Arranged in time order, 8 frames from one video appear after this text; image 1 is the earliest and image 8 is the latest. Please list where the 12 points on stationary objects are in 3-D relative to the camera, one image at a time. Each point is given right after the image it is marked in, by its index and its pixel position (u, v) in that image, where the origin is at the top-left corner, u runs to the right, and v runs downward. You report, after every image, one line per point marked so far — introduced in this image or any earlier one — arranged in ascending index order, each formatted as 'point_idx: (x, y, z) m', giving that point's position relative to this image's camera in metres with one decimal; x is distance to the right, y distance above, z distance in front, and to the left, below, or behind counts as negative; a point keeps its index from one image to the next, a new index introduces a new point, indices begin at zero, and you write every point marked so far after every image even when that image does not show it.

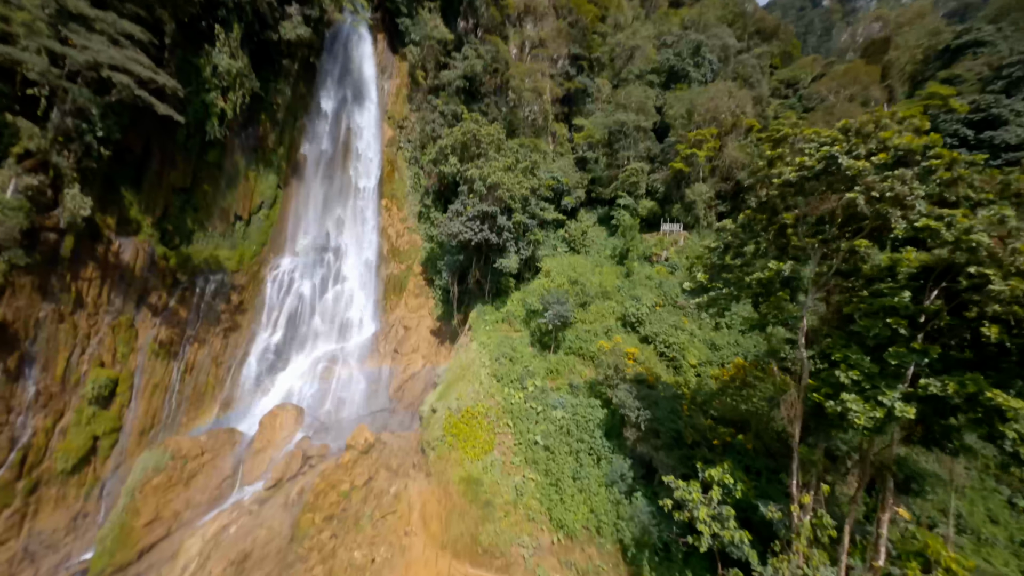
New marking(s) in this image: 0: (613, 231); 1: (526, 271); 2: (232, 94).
0: (+4.9, +2.7, +16.6) m
1: (+0.6, +0.7, +13.8) m
2: (-10.2, +7.1, +12.7) m
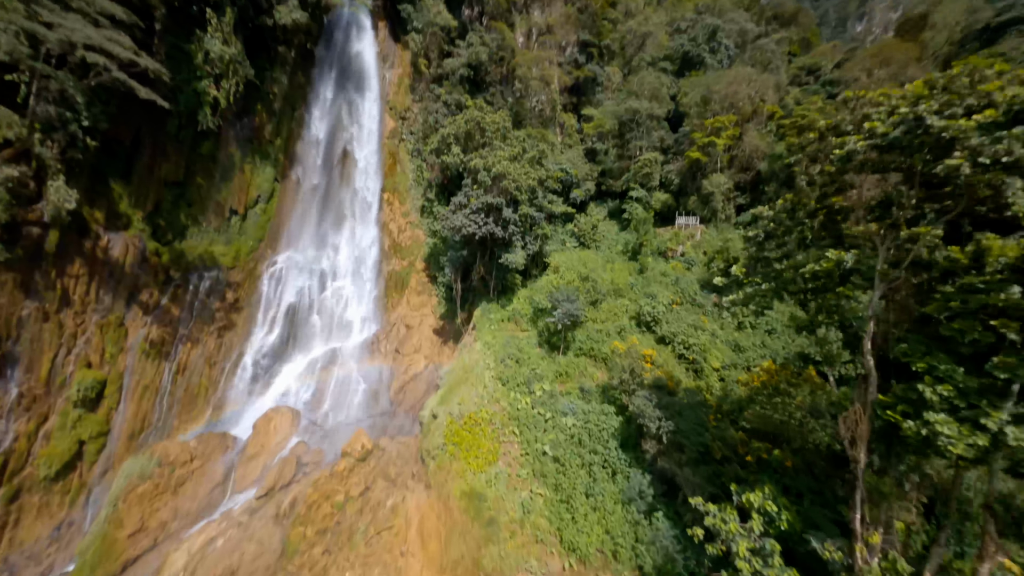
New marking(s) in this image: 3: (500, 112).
0: (+5.2, +2.8, +15.8) m
1: (+0.8, +0.8, +13.1) m
2: (-10.0, +7.2, +12.1) m
3: (-0.5, +6.7, +13.2) m
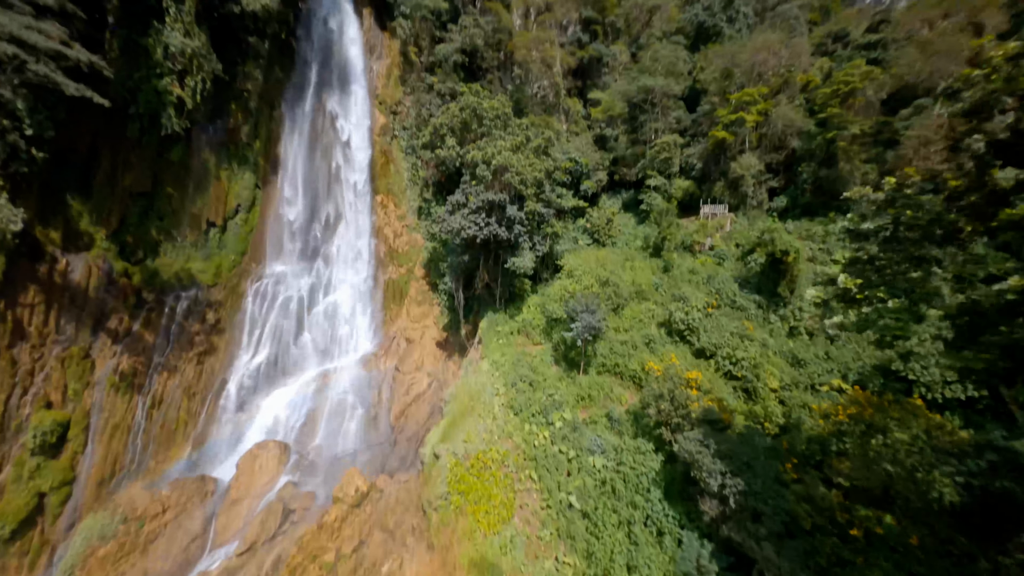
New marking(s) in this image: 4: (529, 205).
0: (+5.4, +2.8, +14.2) m
1: (+1.0, +0.6, +11.6) m
2: (-10.0, +6.5, +10.8) m
3: (-0.5, +6.5, +11.7) m
4: (+0.5, +2.5, +10.2) m
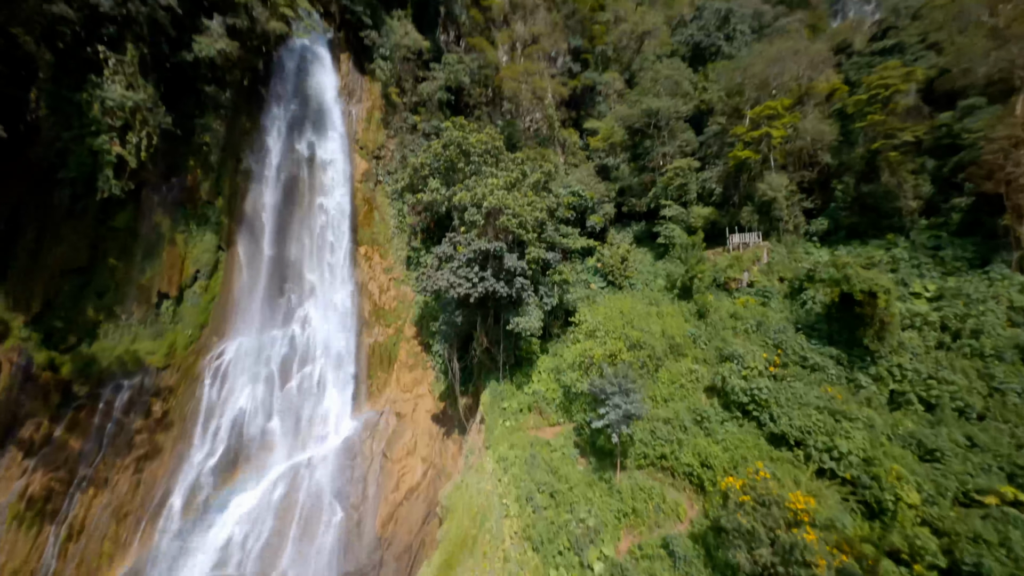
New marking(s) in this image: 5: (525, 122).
0: (+5.4, +1.2, +12.4) m
1: (+1.2, -1.1, +9.7) m
2: (-10.3, +4.2, +9.5) m
3: (-0.7, +4.7, +10.3) m
4: (+0.5, +0.9, +8.4) m
5: (+0.6, +7.4, +15.5) m
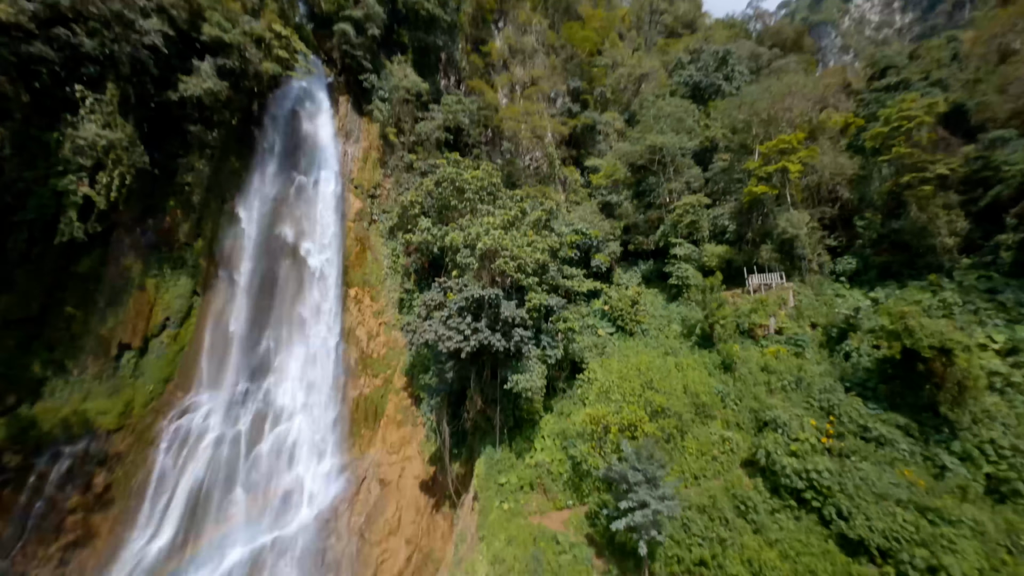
0: (+5.3, -0.2, +11.4) m
1: (+1.1, -2.3, +8.4) m
2: (-10.4, +2.9, +8.8) m
3: (-0.8, +3.4, +9.6) m
4: (+0.4, -0.2, +7.4) m
5: (+0.6, +5.6, +15.1) m
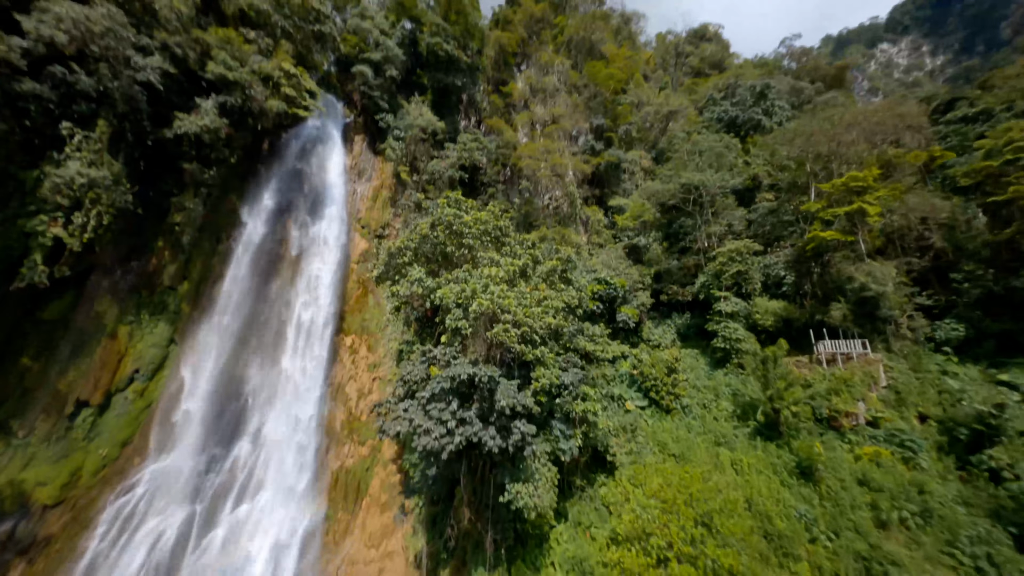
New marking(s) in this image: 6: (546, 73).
0: (+5.6, -1.9, +9.3) m
1: (+1.2, -3.6, +6.5) m
2: (-10.1, +1.7, +8.2) m
3: (-0.5, +1.9, +8.4) m
4: (+0.5, -1.4, +5.7) m
5: (+1.2, +3.5, +13.9) m
6: (+1.7, +11.0, +17.6) m
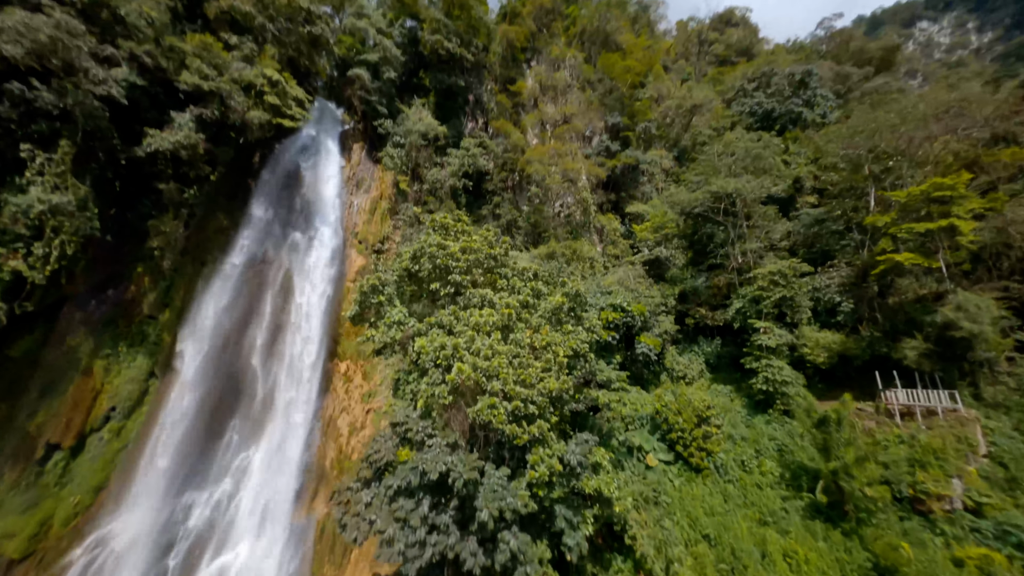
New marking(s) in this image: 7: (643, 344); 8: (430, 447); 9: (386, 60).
0: (+5.7, -2.6, +7.9) m
1: (+1.1, -4.3, +5.3) m
2: (-10.1, +0.9, +7.5) m
3: (-0.5, +1.2, +7.2) m
4: (+0.4, -2.2, +4.5) m
5: (+1.5, +2.9, +12.6) m
6: (+2.1, +10.3, +16.2) m
7: (+3.3, -1.4, +8.7) m
8: (-1.0, -2.0, +4.5) m
9: (-4.9, +8.8, +13.3) m
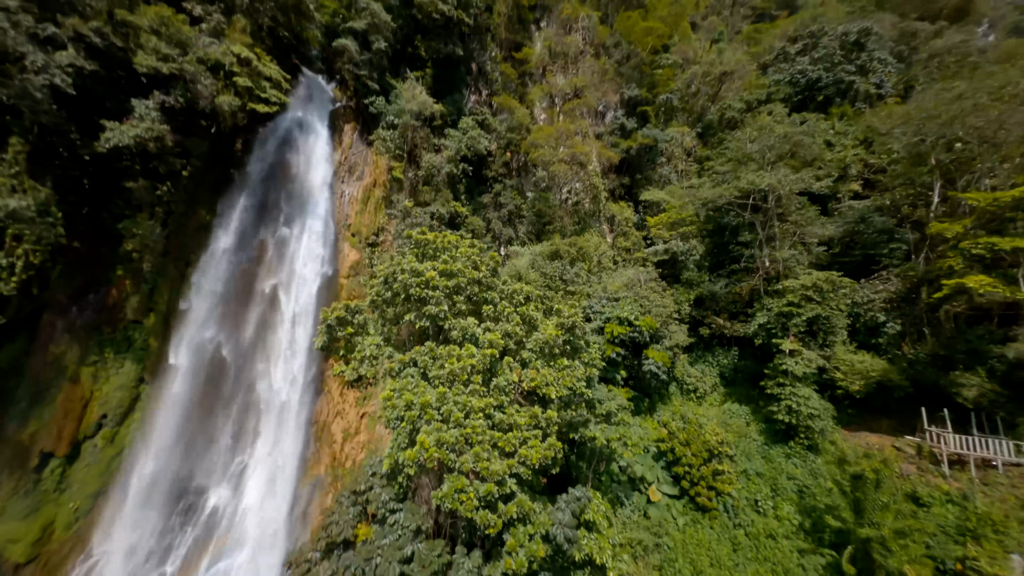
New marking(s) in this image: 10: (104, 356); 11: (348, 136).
0: (+5.5, -2.9, +7.1) m
1: (+0.9, -4.9, +4.8) m
2: (-10.3, +0.6, +7.0) m
3: (-0.7, +0.8, +6.3) m
4: (+0.1, -2.8, +3.9) m
5: (+1.6, +3.0, +11.5) m
6: (+2.3, +10.7, +14.4) m
7: (+3.2, -1.7, +7.8) m
8: (-1.3, -2.6, +3.9) m
9: (-4.8, +8.9, +11.9) m
10: (-10.4, -1.7, +8.8) m
11: (-6.1, +5.4, +12.6) m
